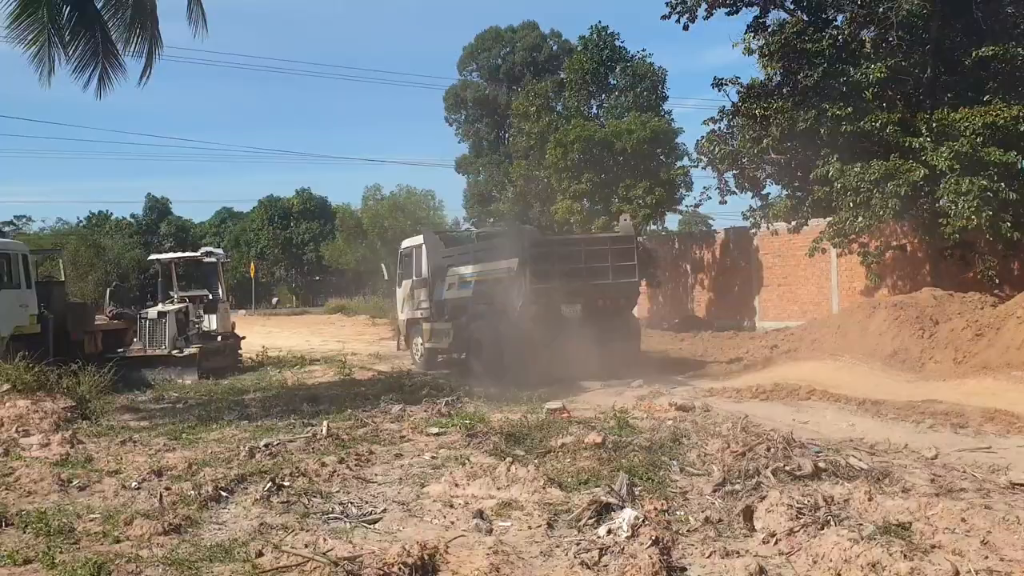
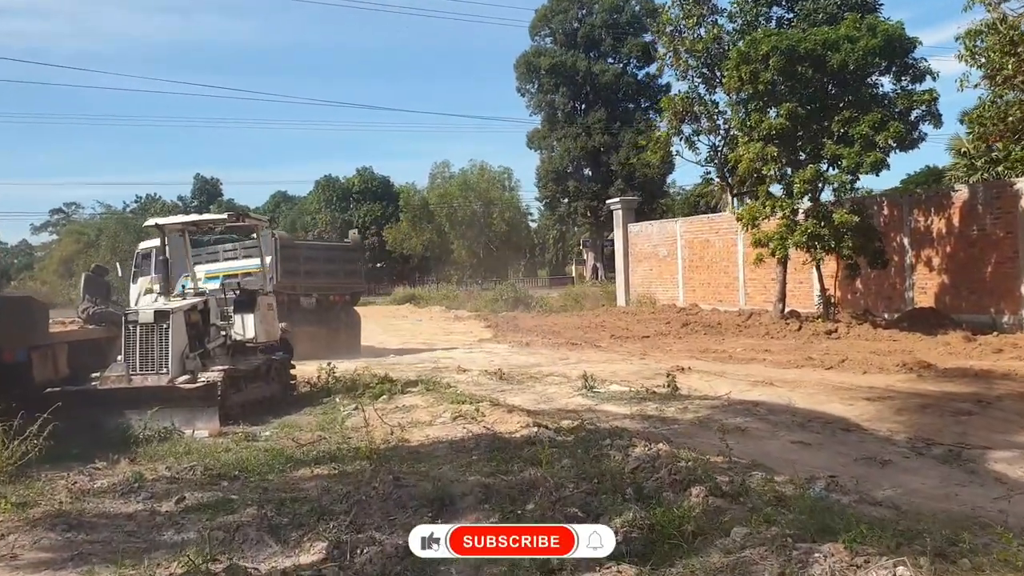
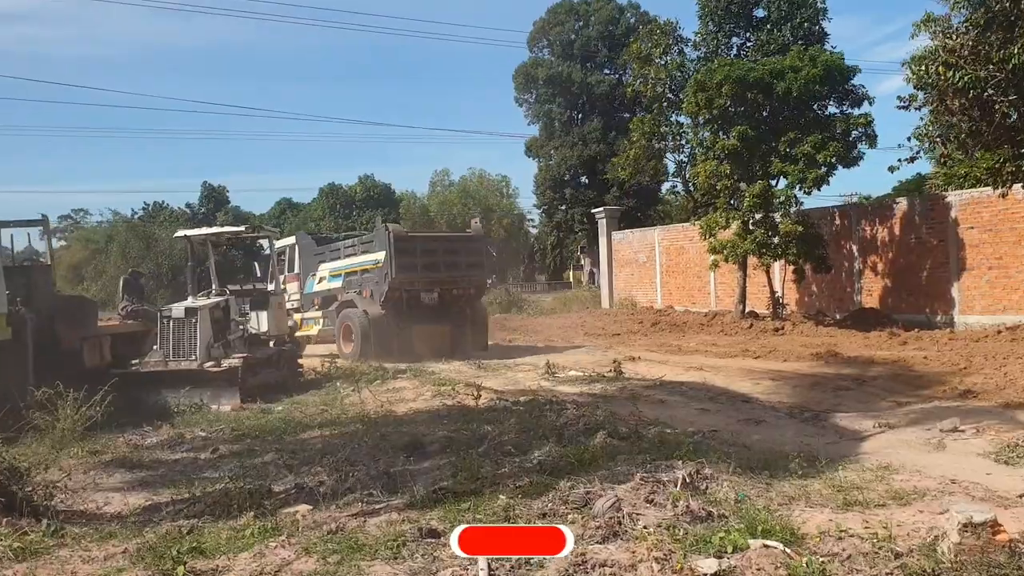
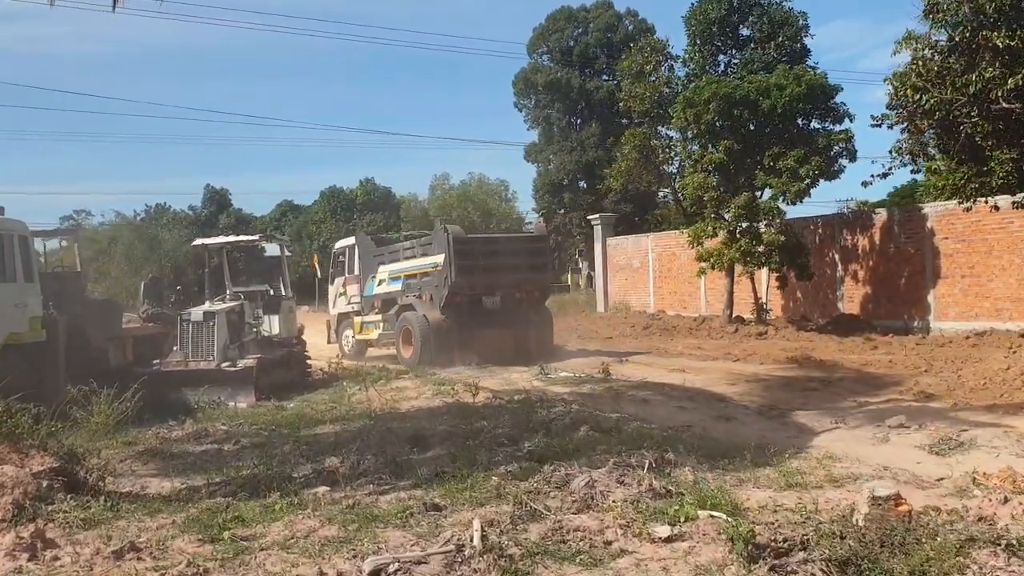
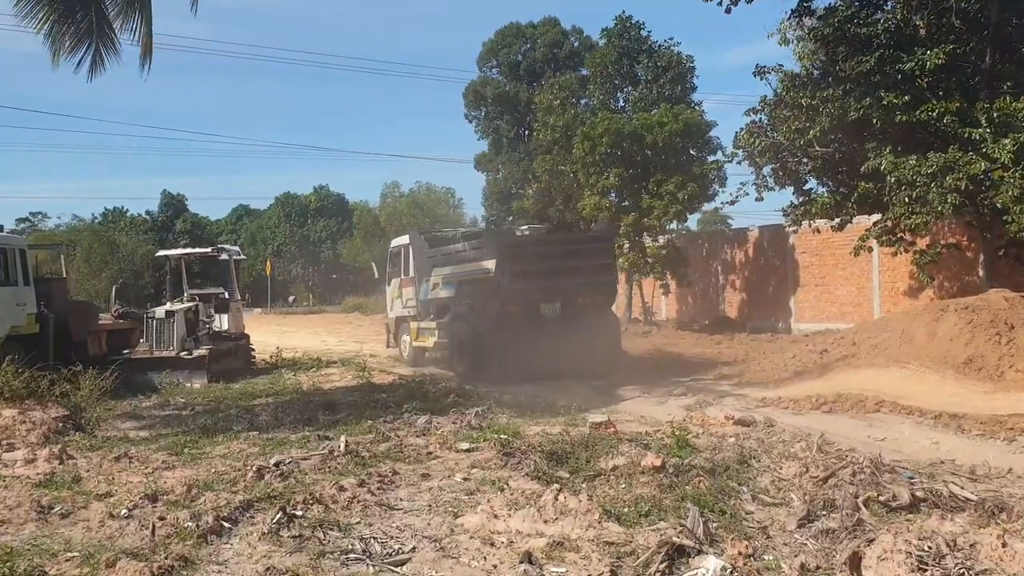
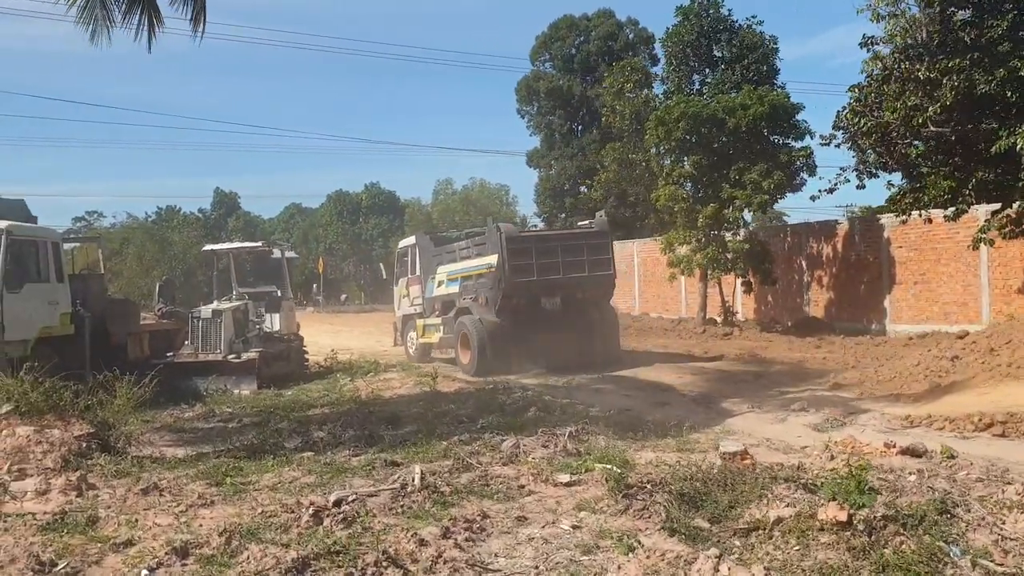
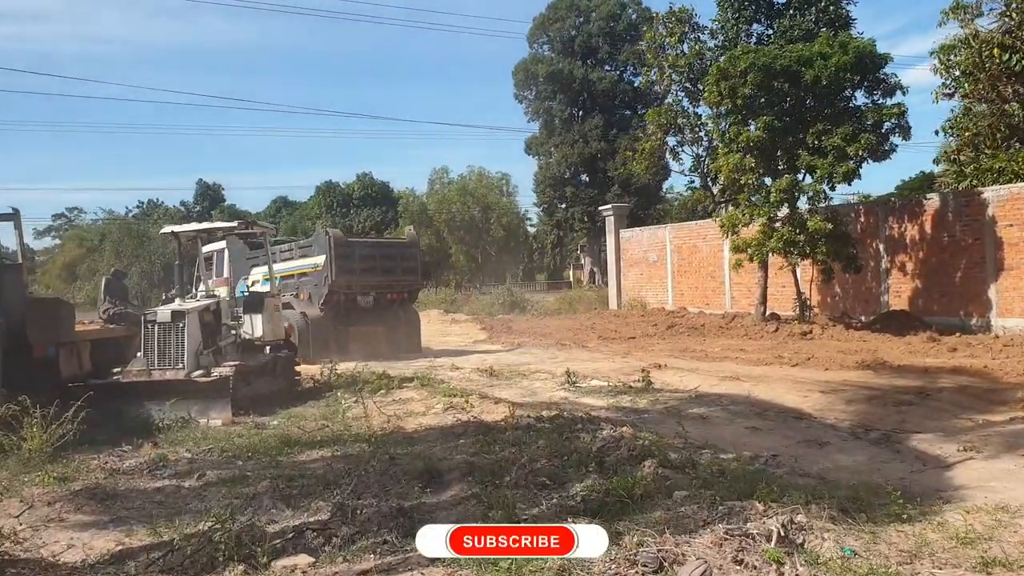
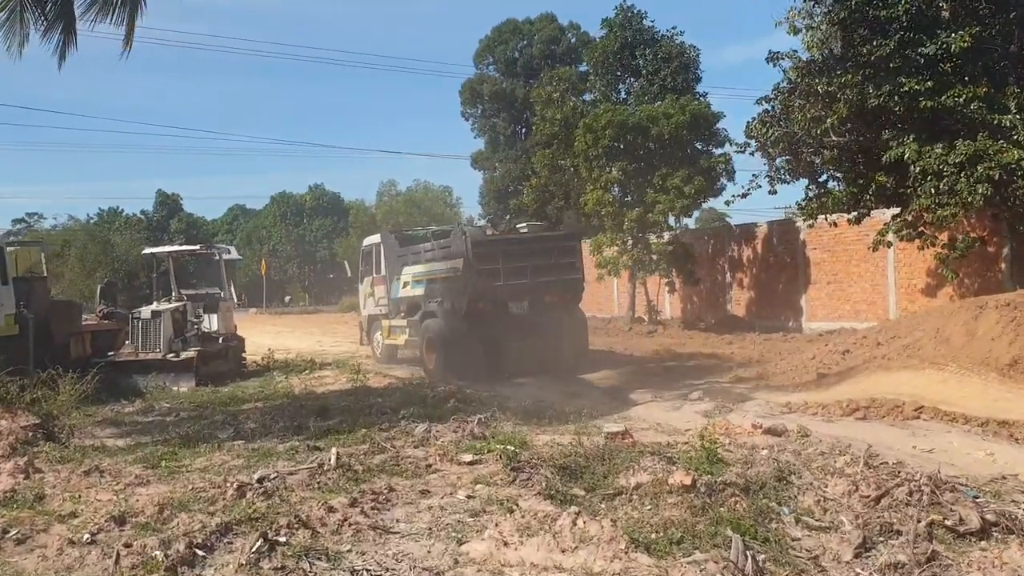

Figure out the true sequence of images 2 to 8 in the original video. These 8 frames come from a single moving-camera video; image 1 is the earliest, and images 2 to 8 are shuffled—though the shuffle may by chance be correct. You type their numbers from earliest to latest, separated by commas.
5, 8, 6, 4, 3, 7, 2
